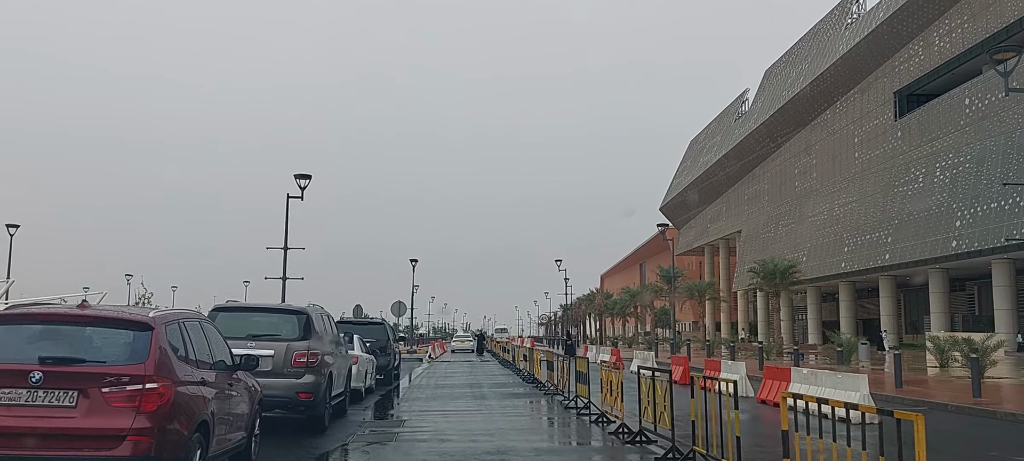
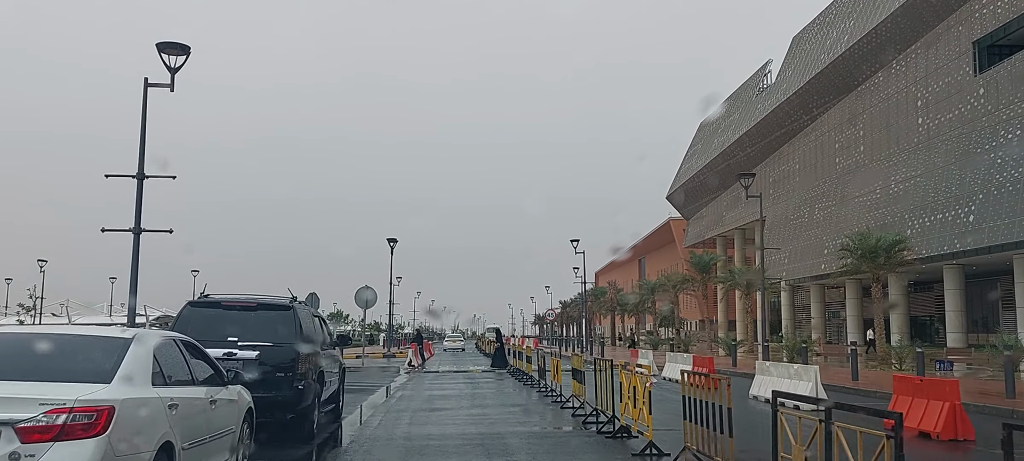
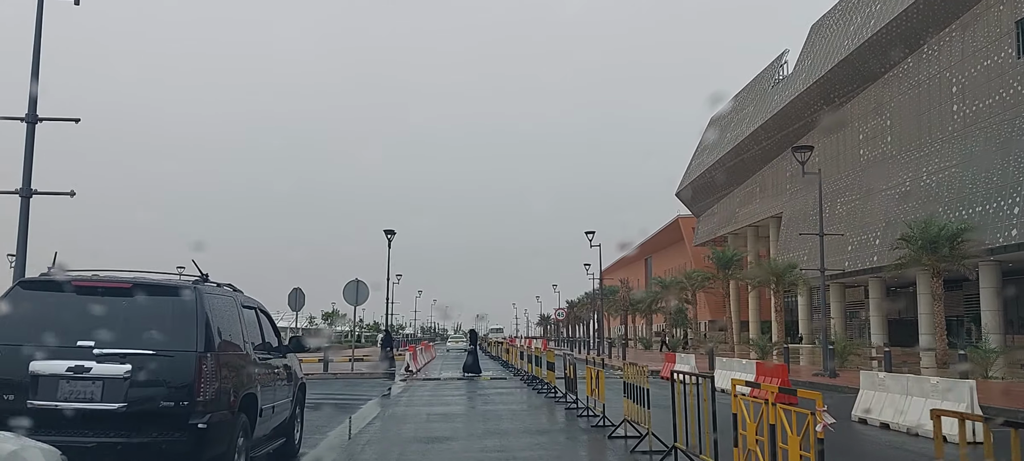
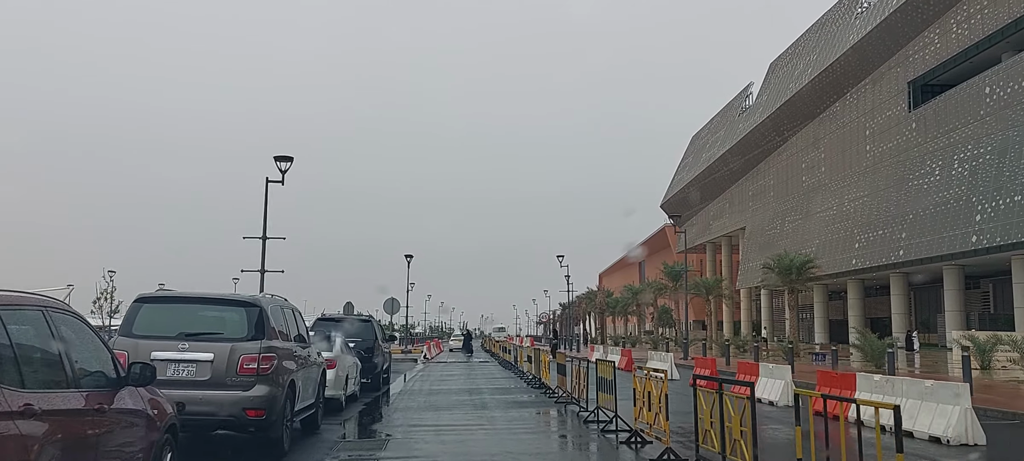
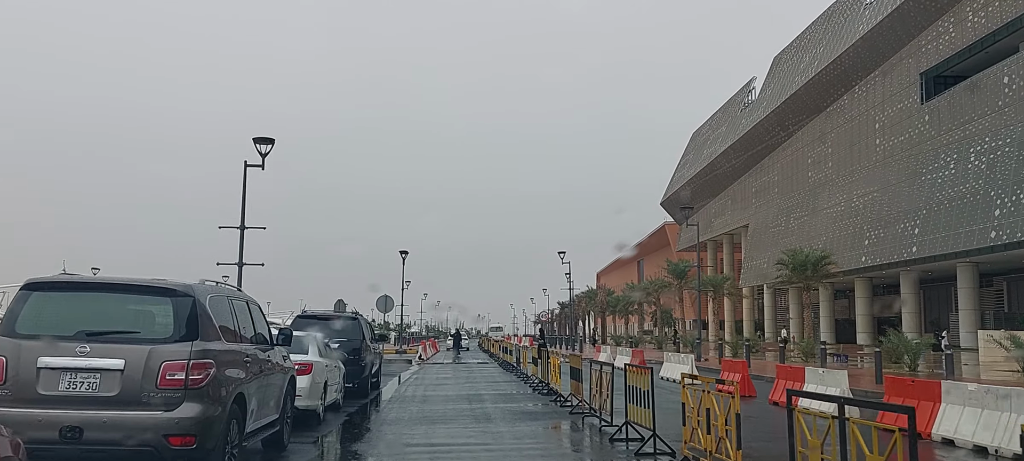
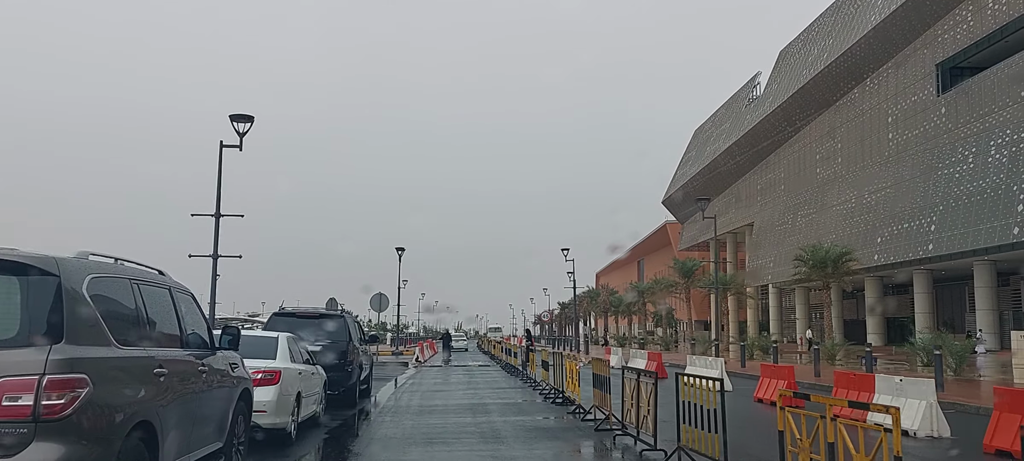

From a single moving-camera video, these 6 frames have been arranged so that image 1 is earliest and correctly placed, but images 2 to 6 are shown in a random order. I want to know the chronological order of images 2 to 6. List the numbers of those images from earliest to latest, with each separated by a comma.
4, 5, 6, 2, 3
